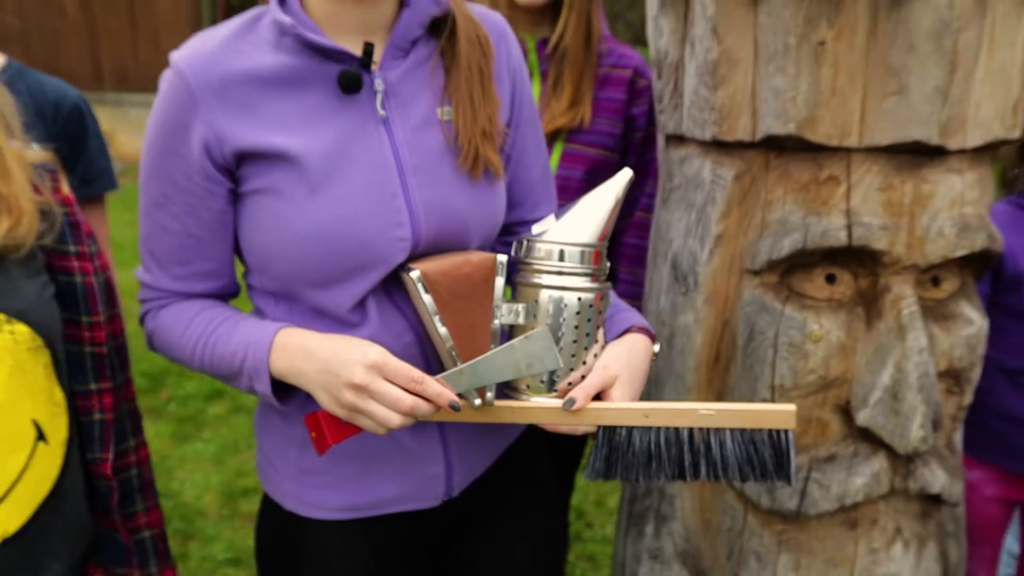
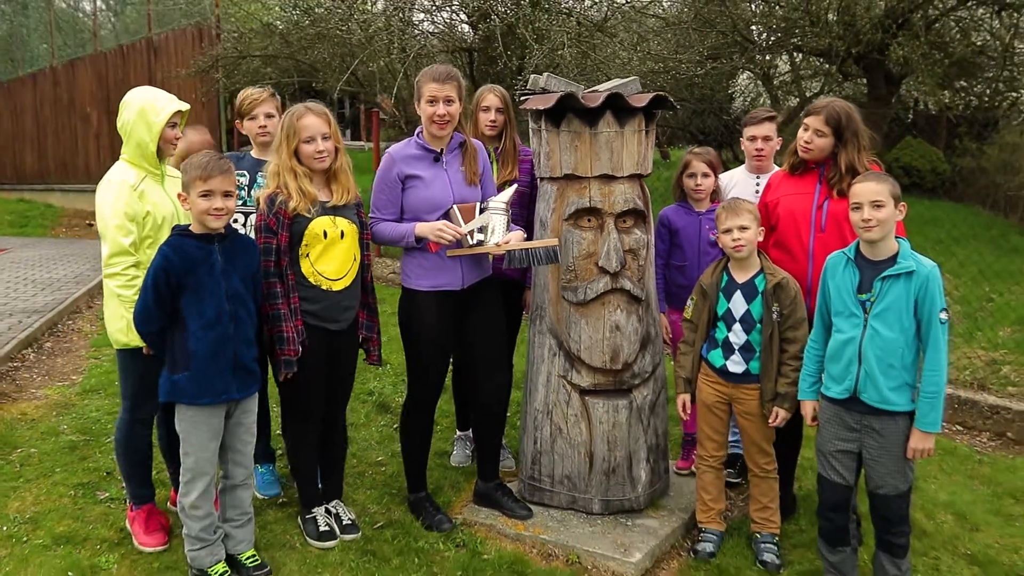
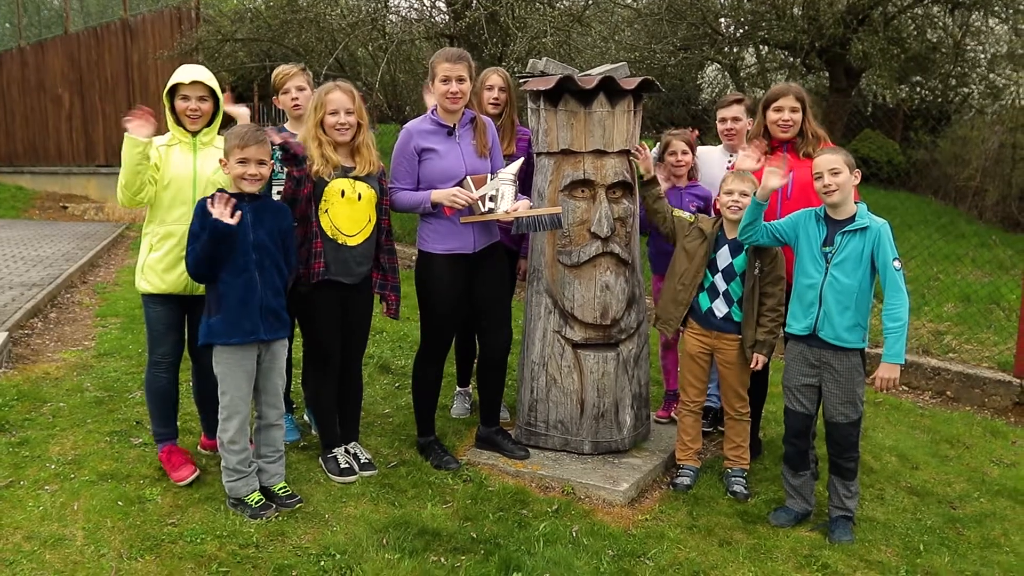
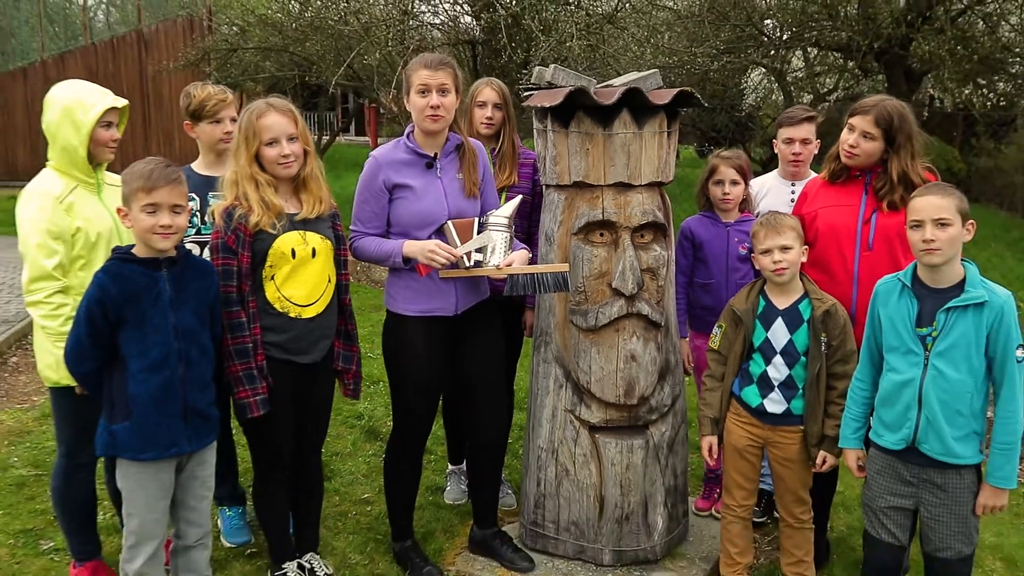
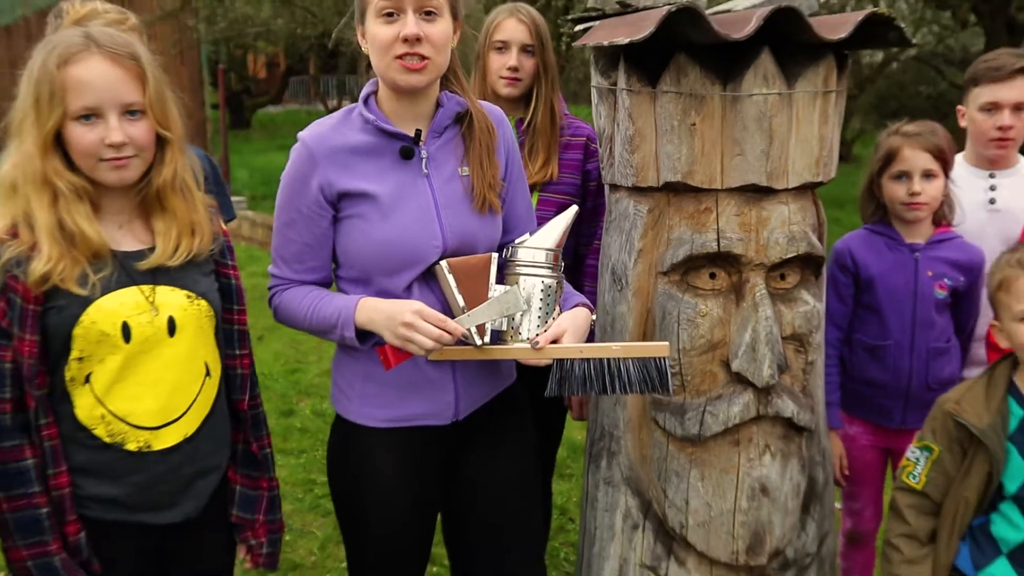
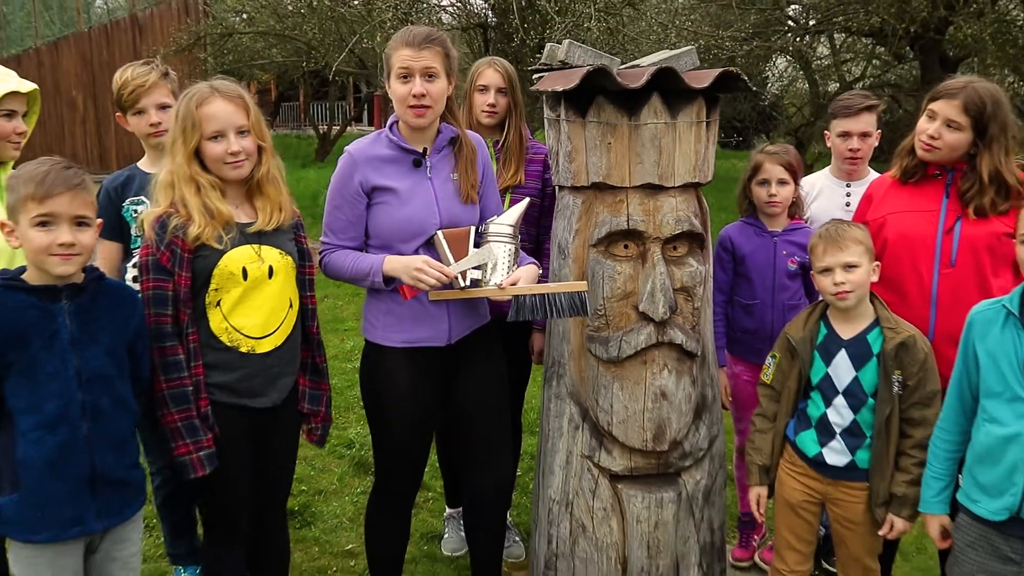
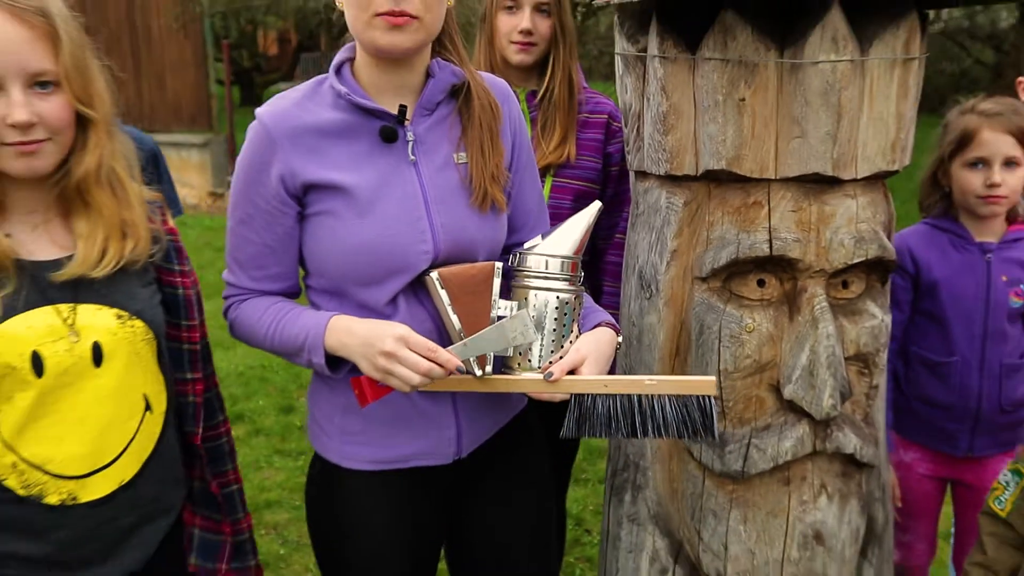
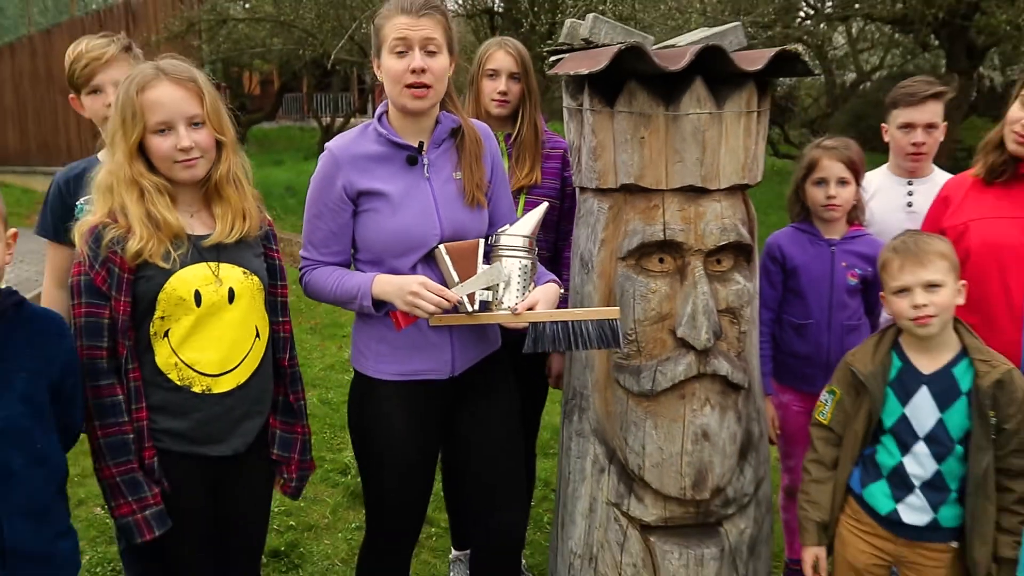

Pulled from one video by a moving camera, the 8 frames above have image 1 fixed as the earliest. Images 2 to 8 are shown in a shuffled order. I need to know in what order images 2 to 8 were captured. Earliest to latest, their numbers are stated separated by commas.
7, 5, 8, 6, 4, 2, 3
